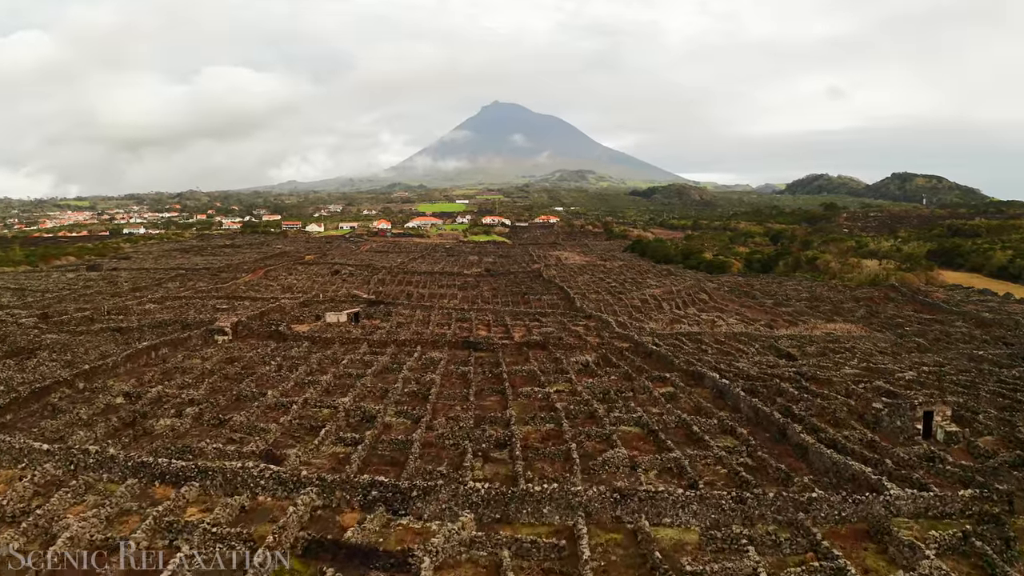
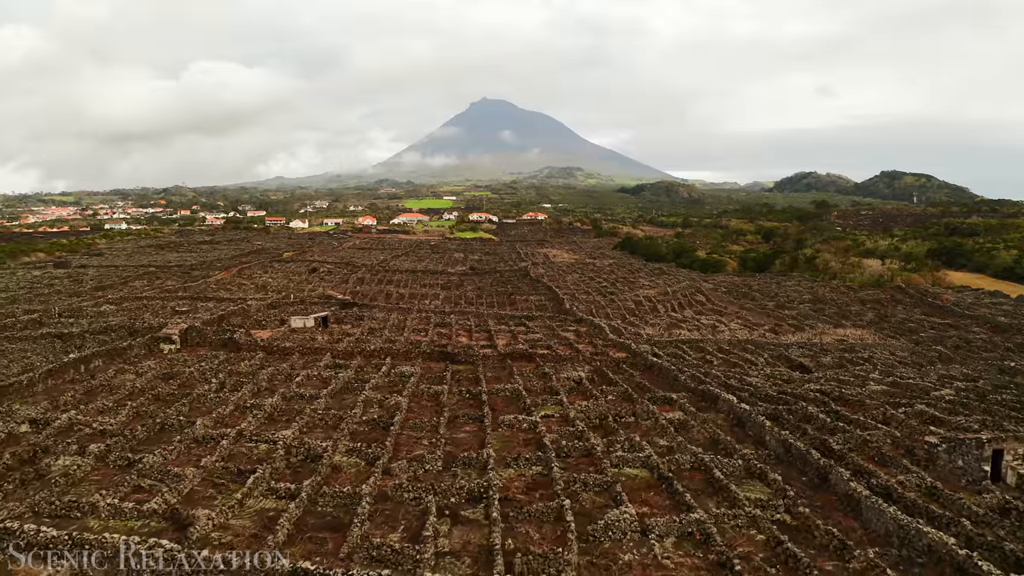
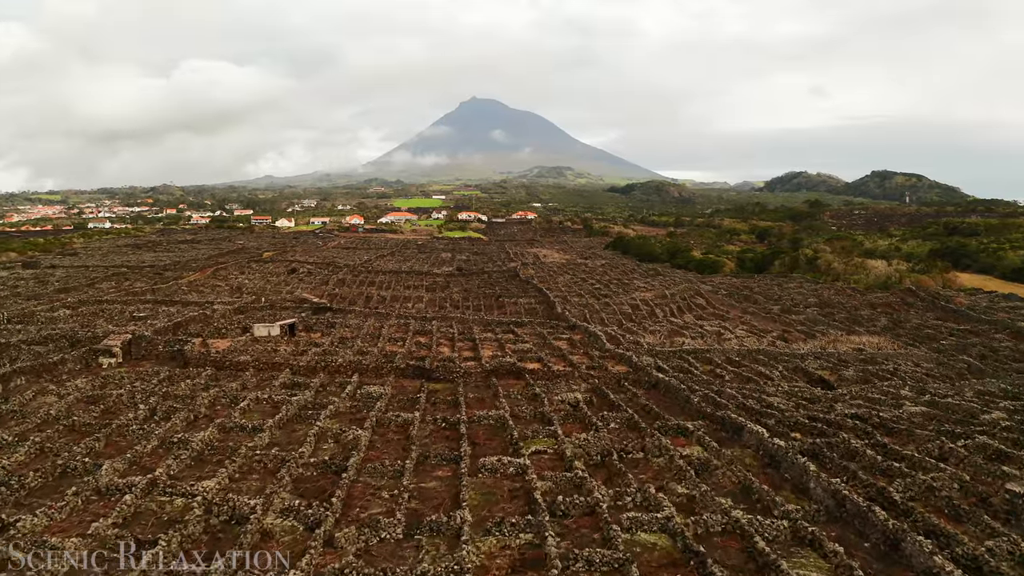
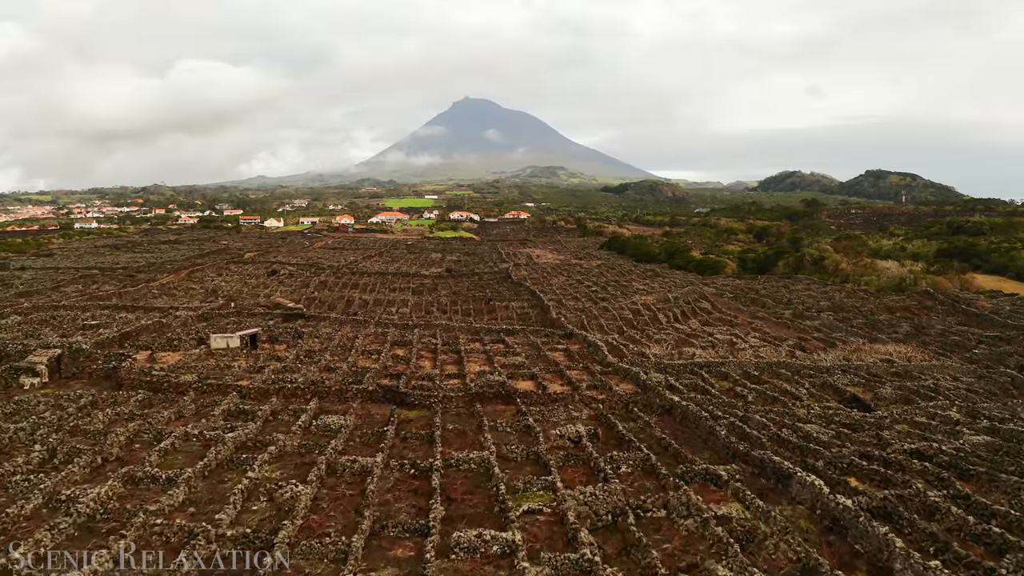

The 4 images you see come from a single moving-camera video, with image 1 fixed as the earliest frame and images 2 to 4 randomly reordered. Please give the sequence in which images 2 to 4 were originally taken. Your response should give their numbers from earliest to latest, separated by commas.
2, 3, 4
